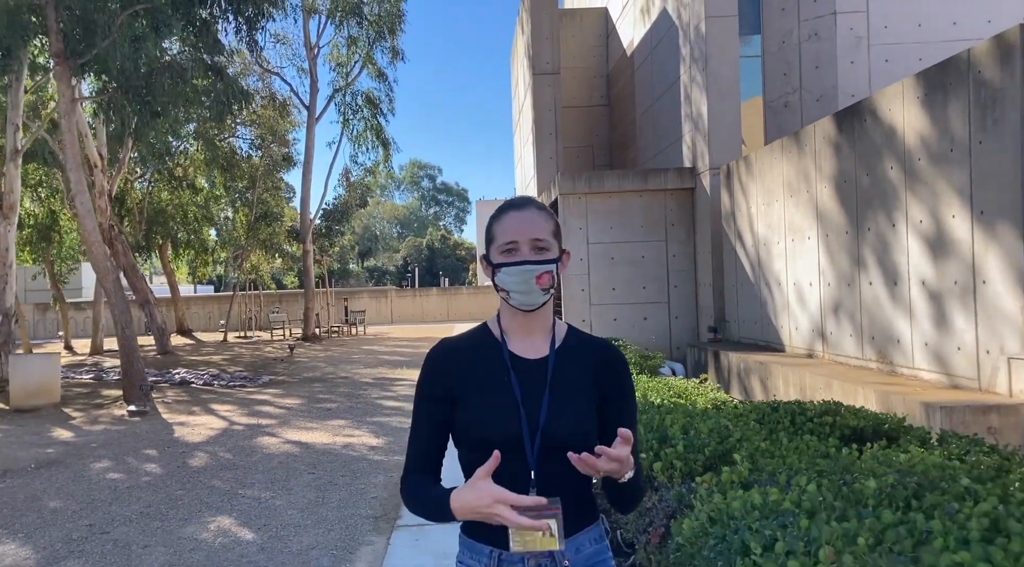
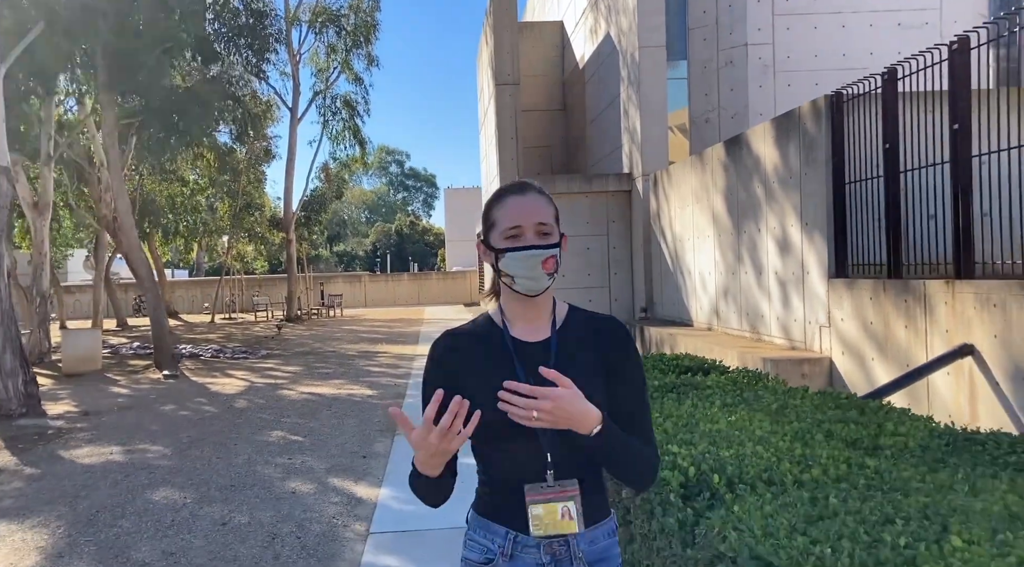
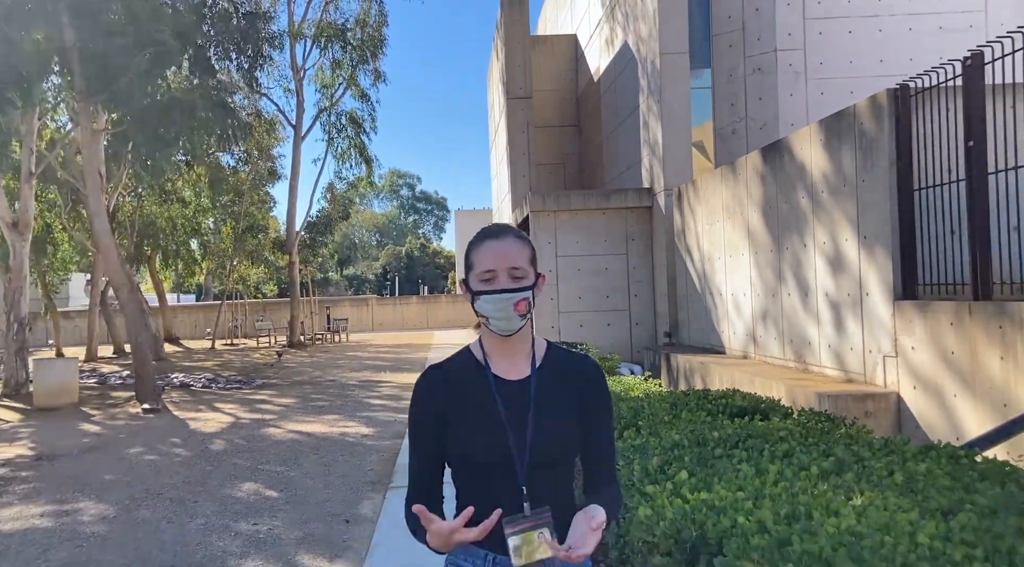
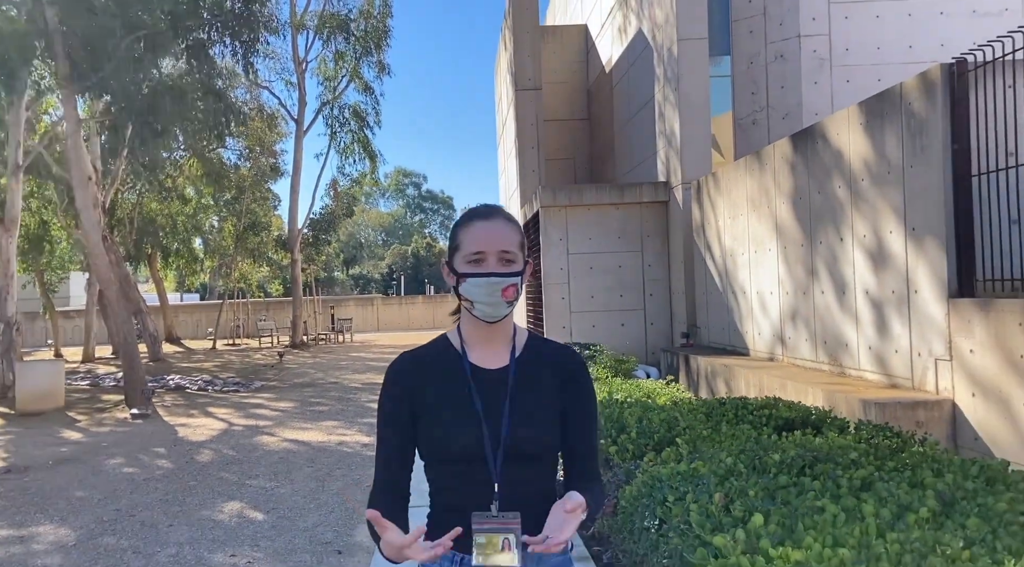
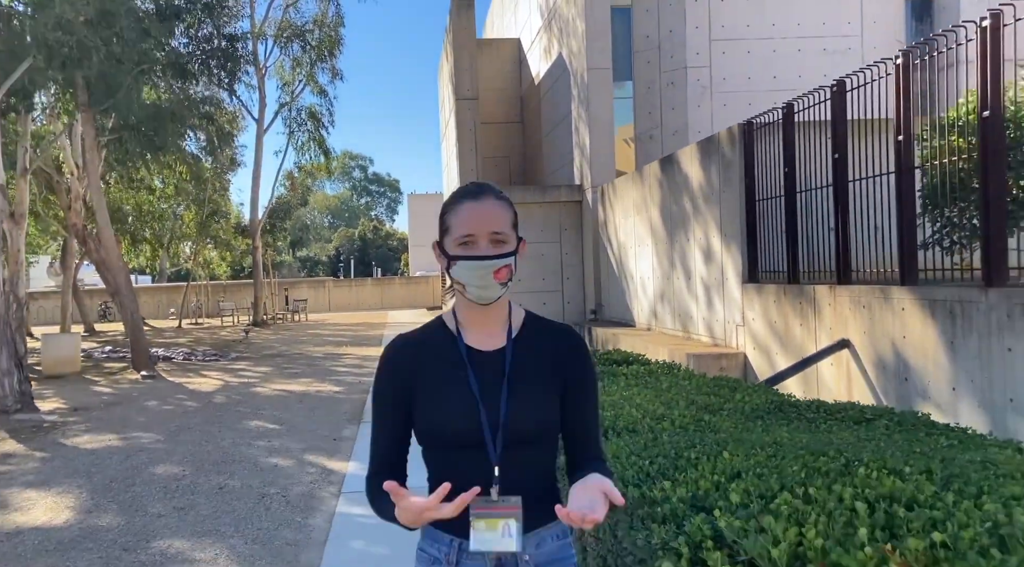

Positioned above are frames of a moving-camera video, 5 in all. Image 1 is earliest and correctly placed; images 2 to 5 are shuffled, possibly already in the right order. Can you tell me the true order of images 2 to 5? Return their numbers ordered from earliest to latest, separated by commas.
4, 3, 2, 5
